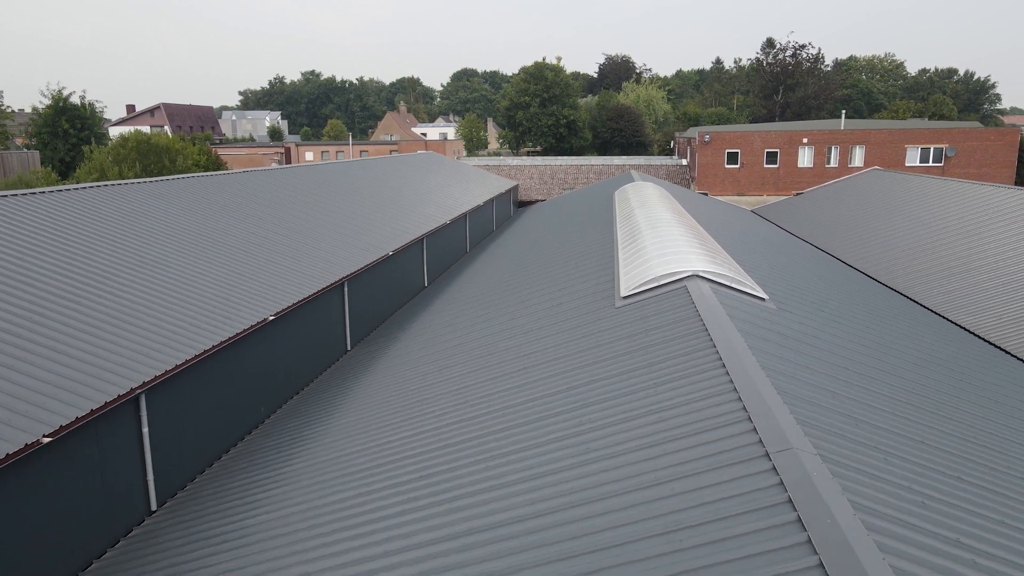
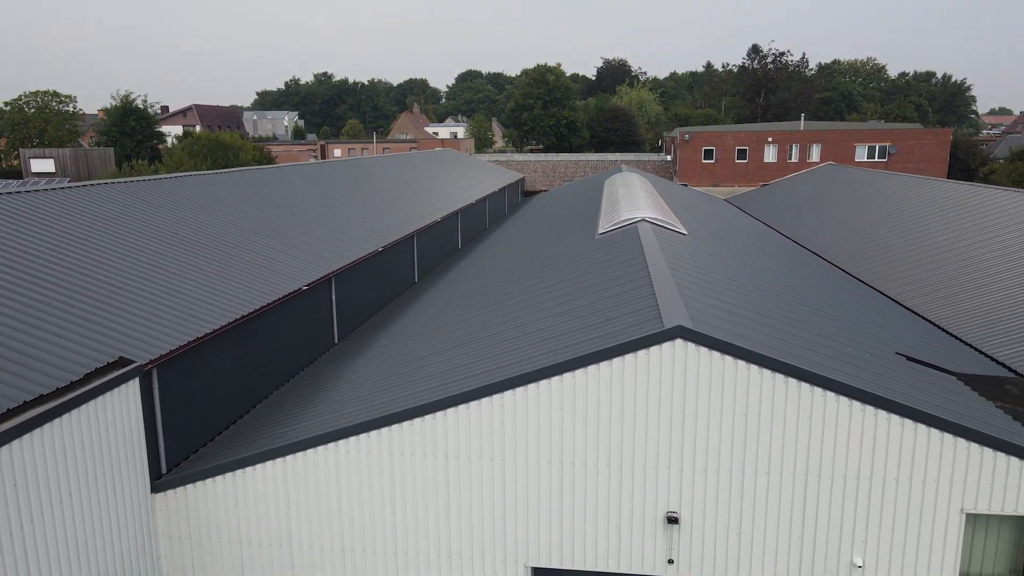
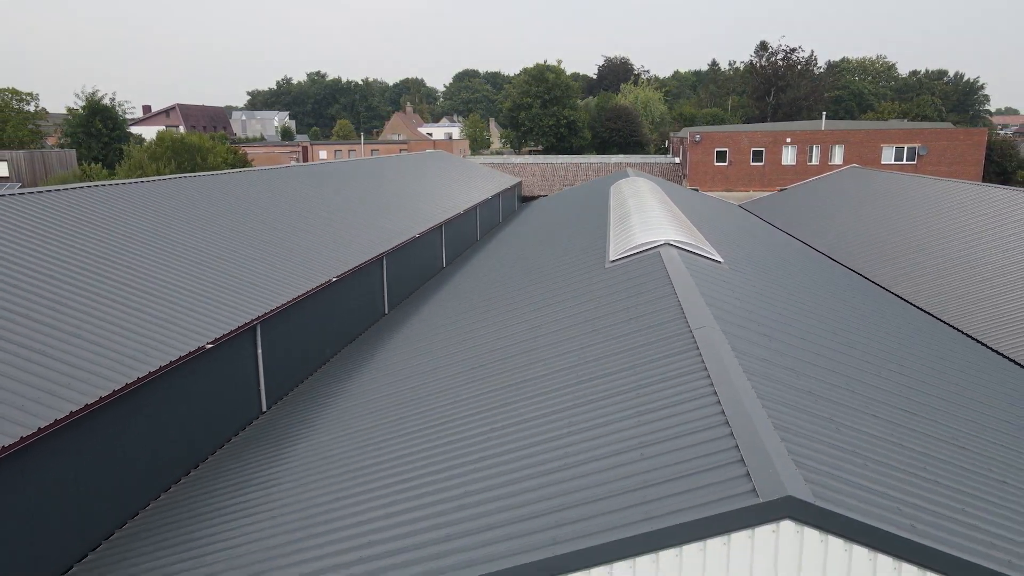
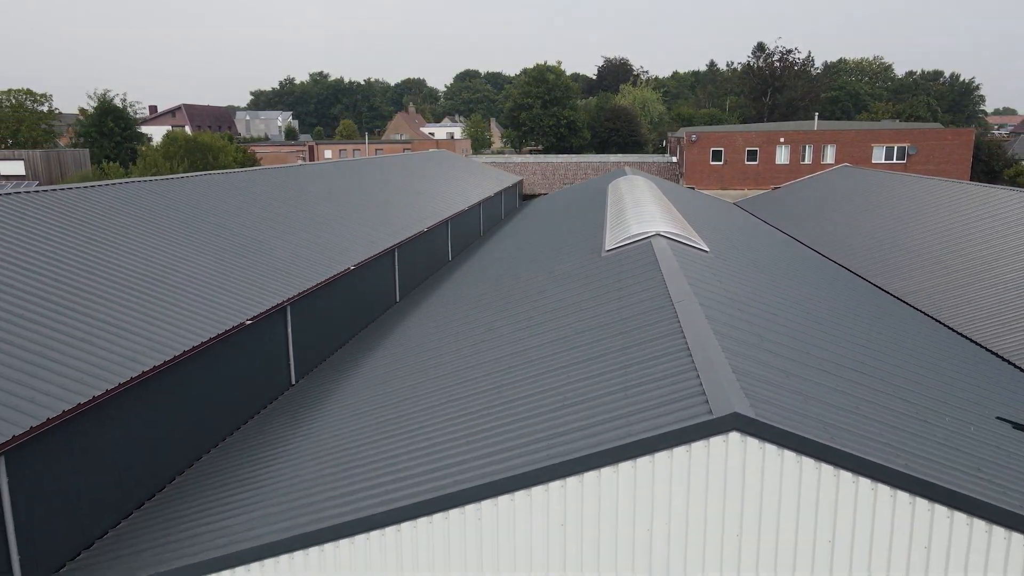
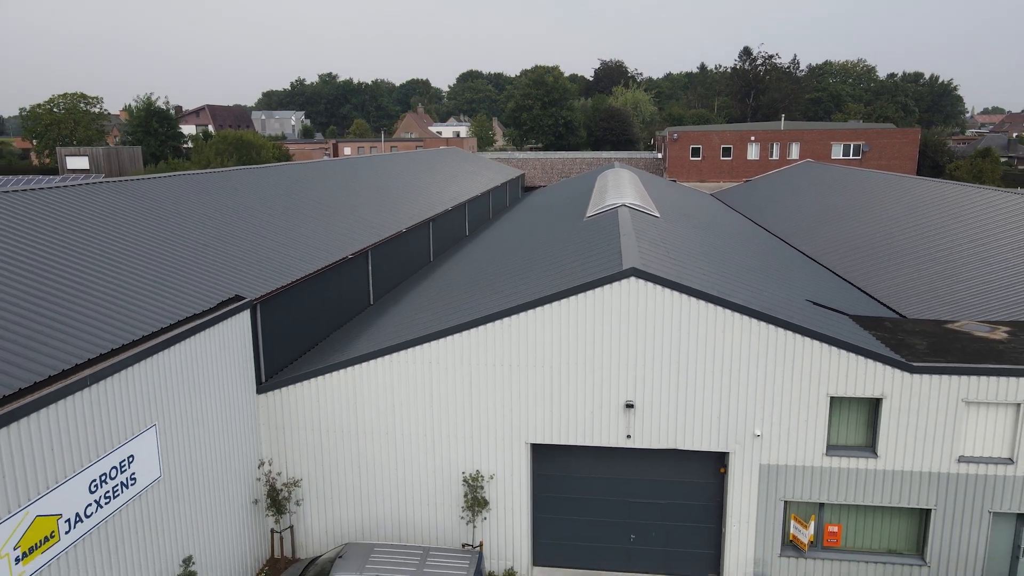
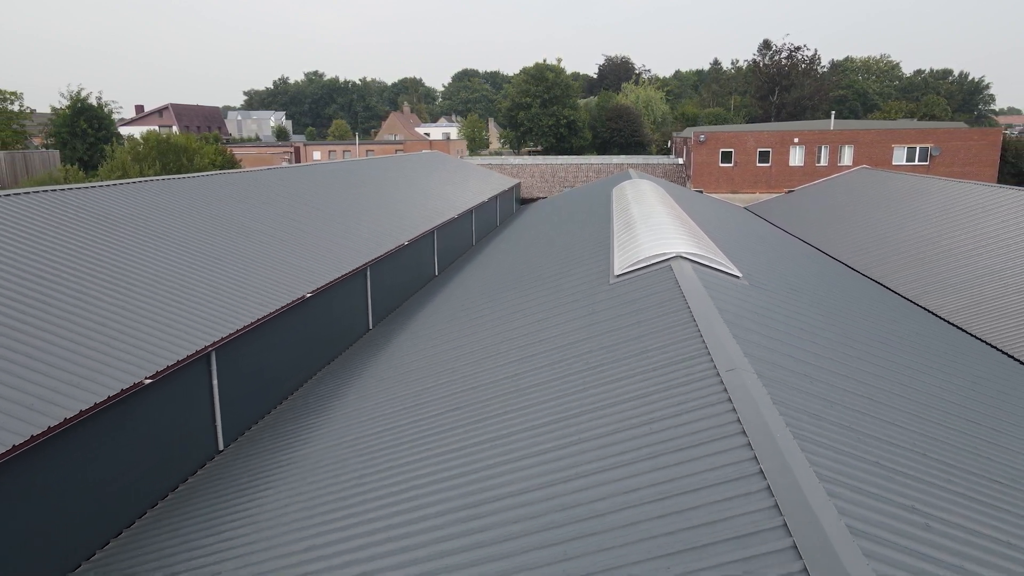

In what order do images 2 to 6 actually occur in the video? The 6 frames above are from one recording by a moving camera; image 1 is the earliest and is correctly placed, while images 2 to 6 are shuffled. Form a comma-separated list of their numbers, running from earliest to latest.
6, 3, 4, 2, 5
